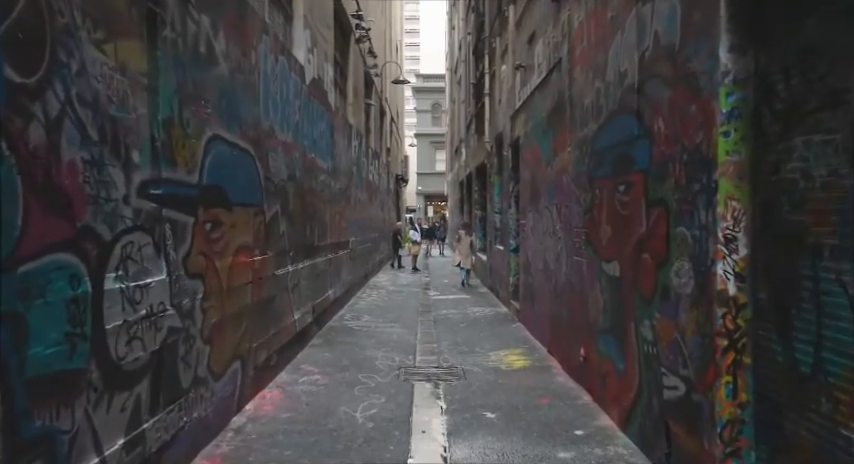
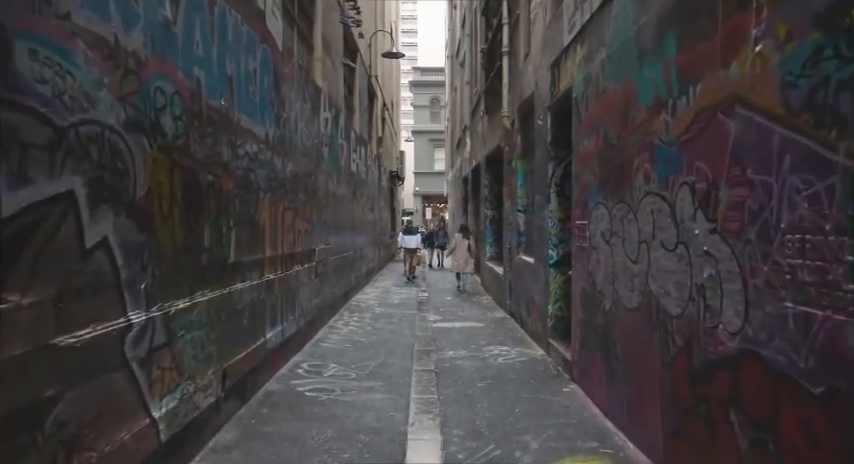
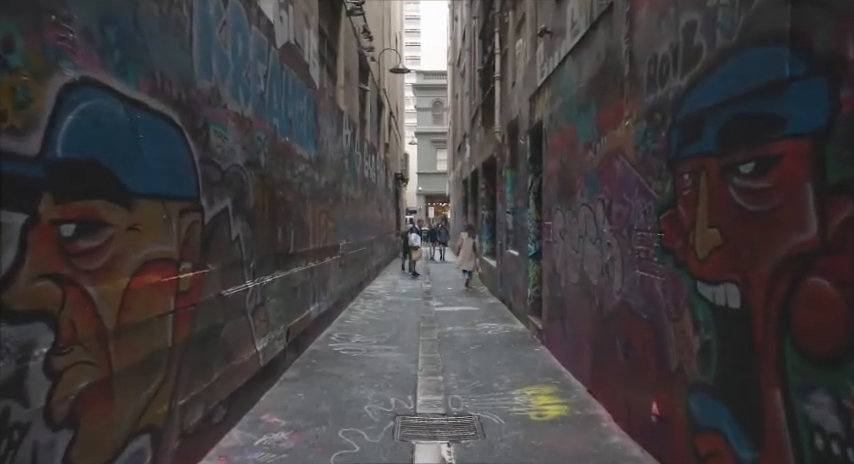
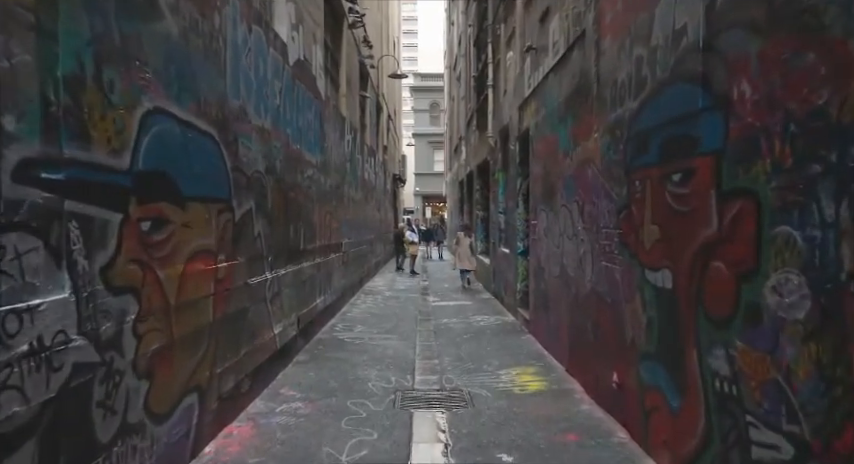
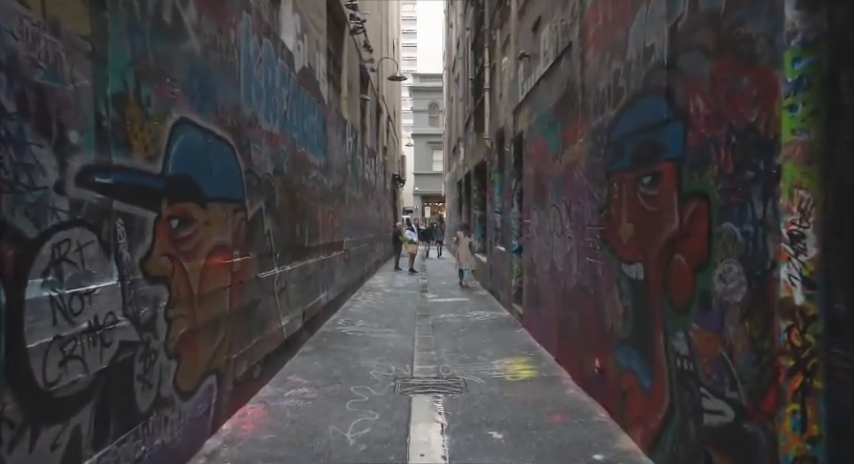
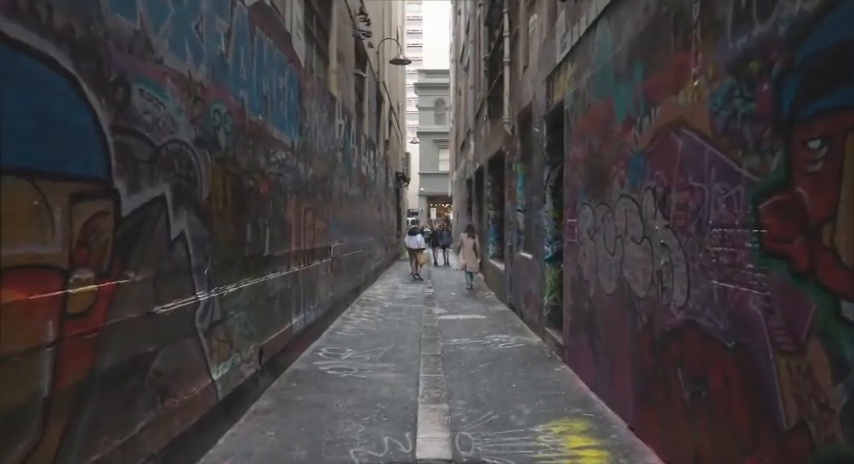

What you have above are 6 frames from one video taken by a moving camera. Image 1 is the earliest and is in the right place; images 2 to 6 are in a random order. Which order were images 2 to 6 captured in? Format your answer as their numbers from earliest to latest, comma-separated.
5, 4, 3, 6, 2
